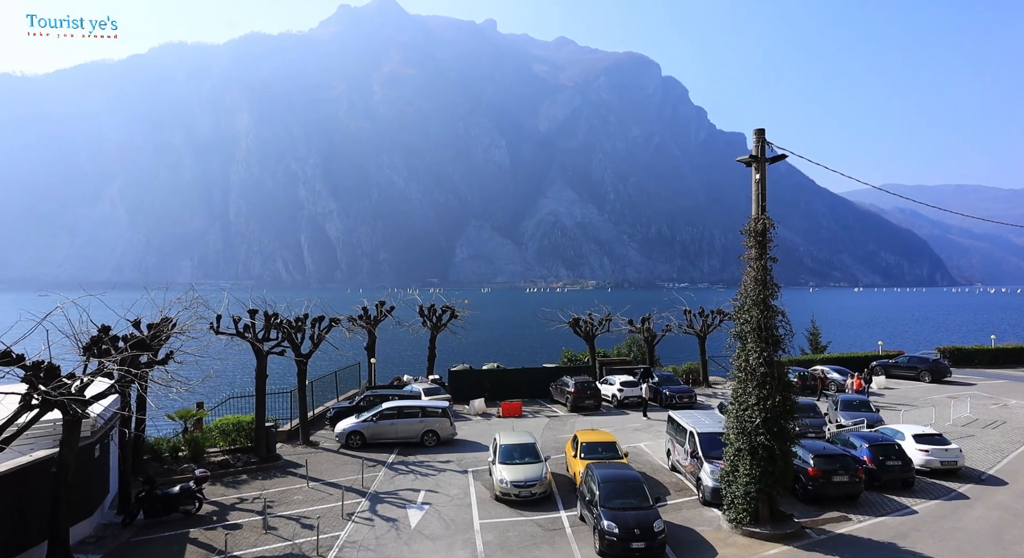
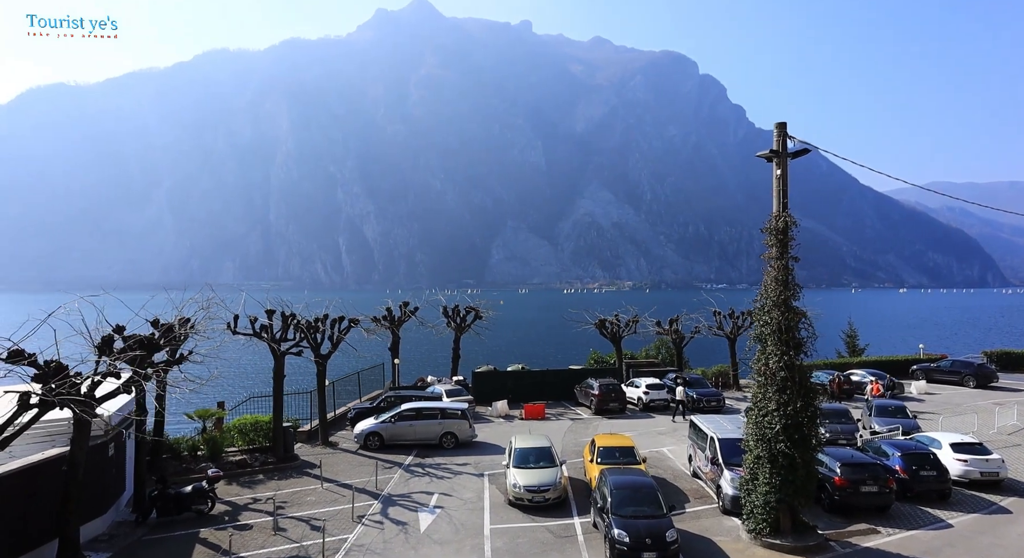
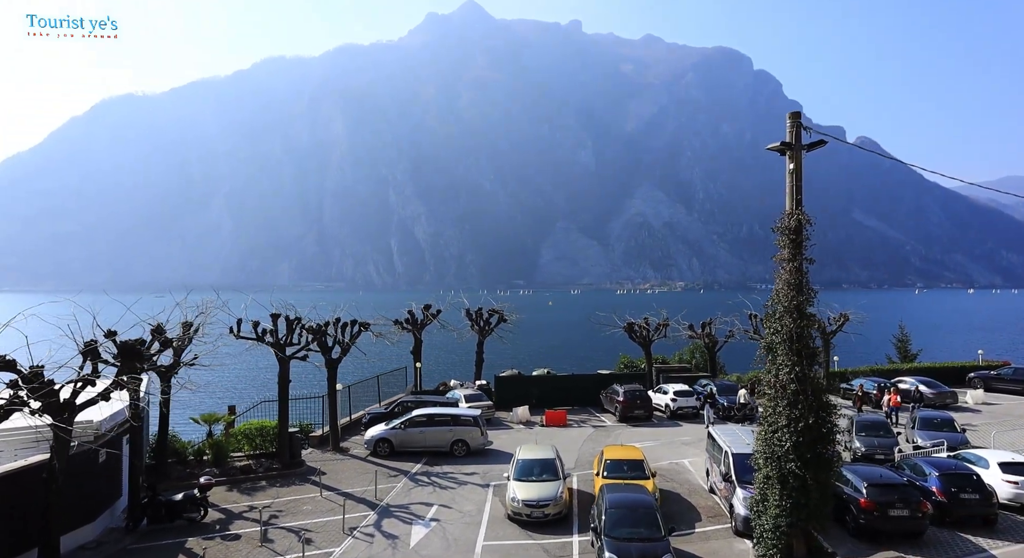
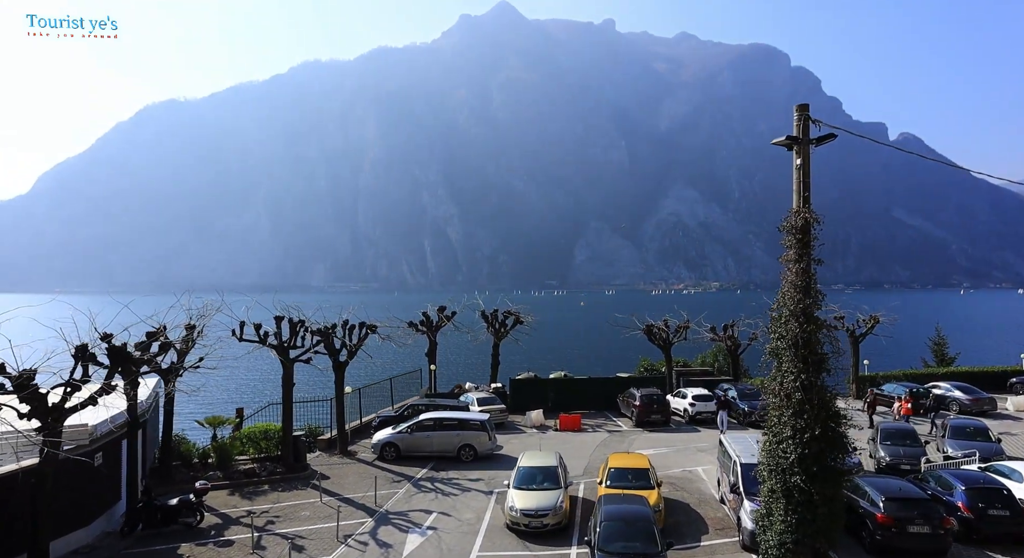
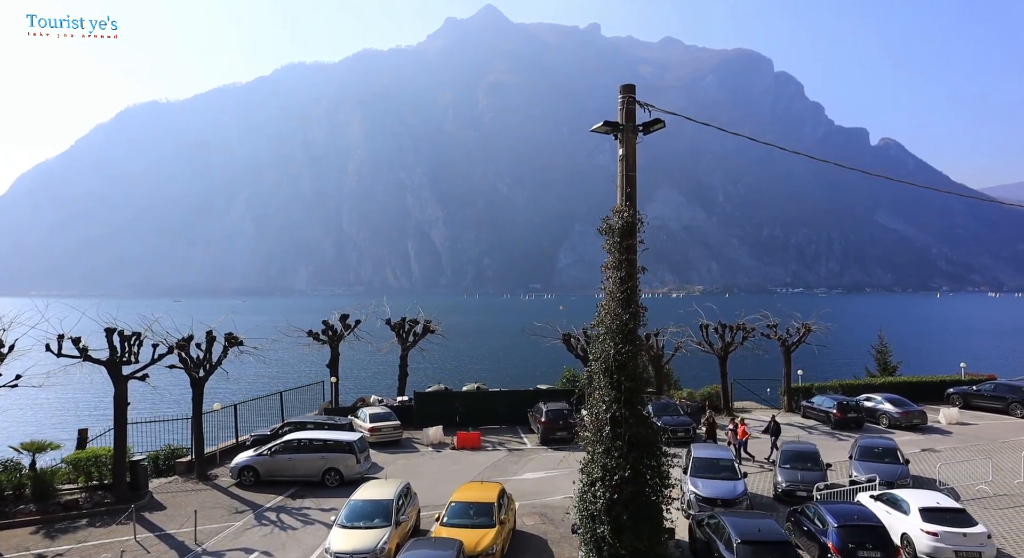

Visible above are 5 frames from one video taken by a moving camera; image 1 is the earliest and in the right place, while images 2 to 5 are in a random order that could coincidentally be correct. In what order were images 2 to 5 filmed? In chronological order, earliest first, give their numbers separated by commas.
2, 3, 4, 5
